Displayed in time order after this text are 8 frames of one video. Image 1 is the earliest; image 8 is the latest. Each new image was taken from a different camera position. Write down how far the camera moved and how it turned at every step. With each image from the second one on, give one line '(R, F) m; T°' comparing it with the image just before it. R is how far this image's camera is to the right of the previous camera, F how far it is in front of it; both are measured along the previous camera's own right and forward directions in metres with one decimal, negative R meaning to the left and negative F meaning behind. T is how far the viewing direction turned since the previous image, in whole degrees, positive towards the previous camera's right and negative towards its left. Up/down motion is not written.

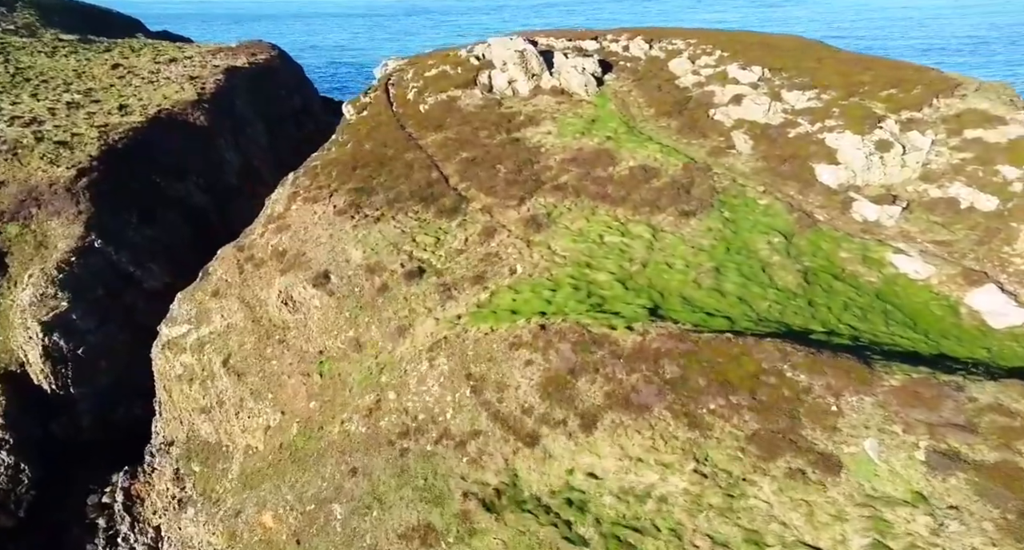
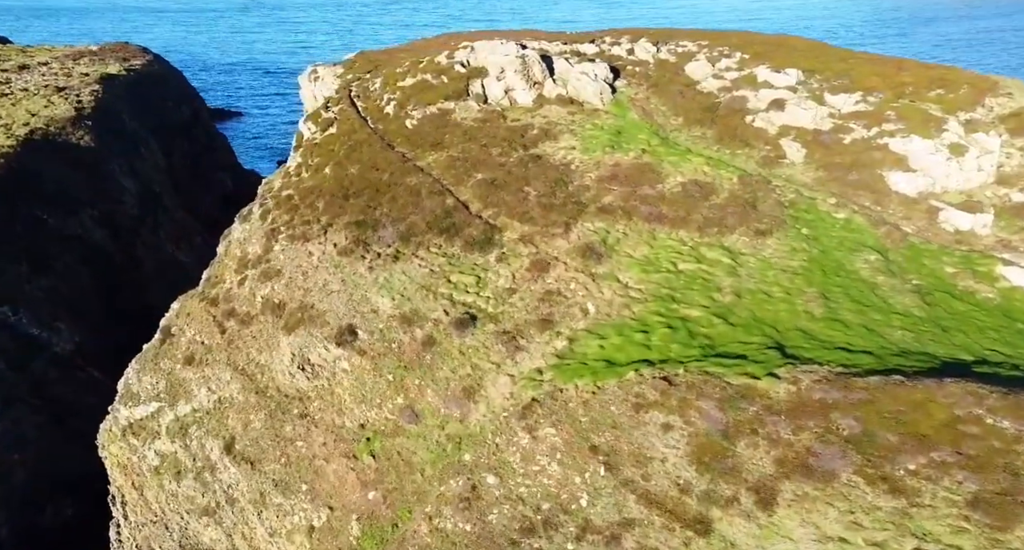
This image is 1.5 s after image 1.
(-6.7, +4.6) m; +9°
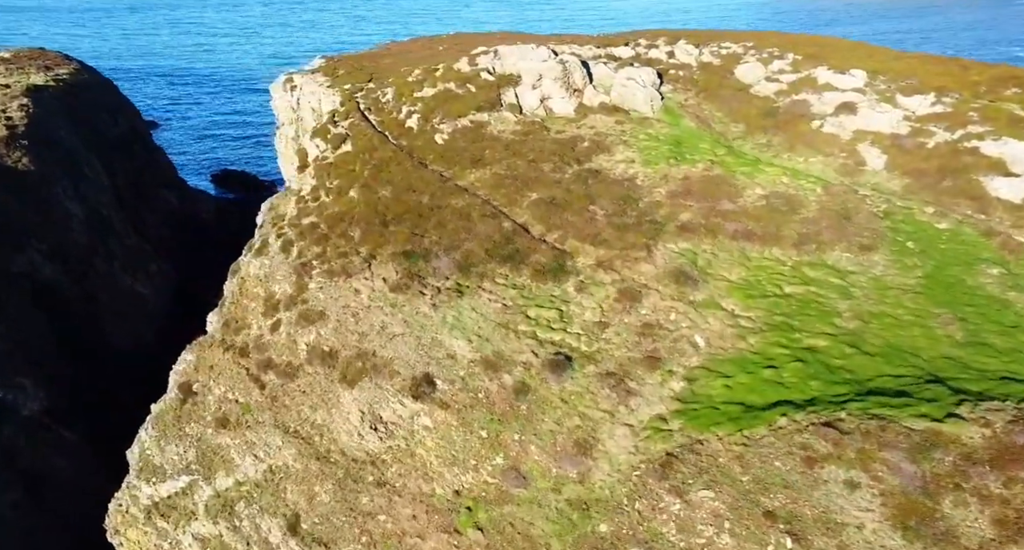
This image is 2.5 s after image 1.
(-5.4, +3.3) m; +5°
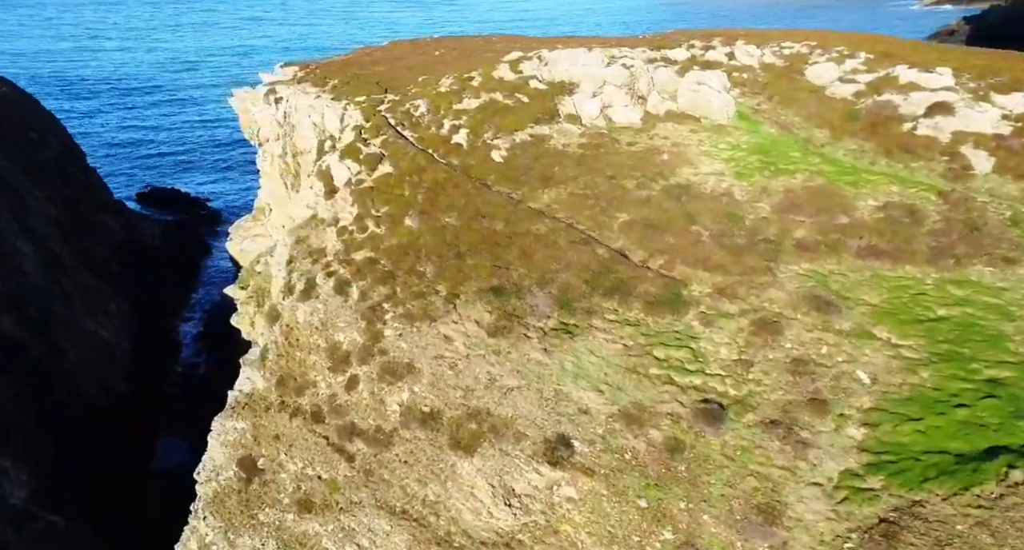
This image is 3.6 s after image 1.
(-6.0, +3.6) m; +5°
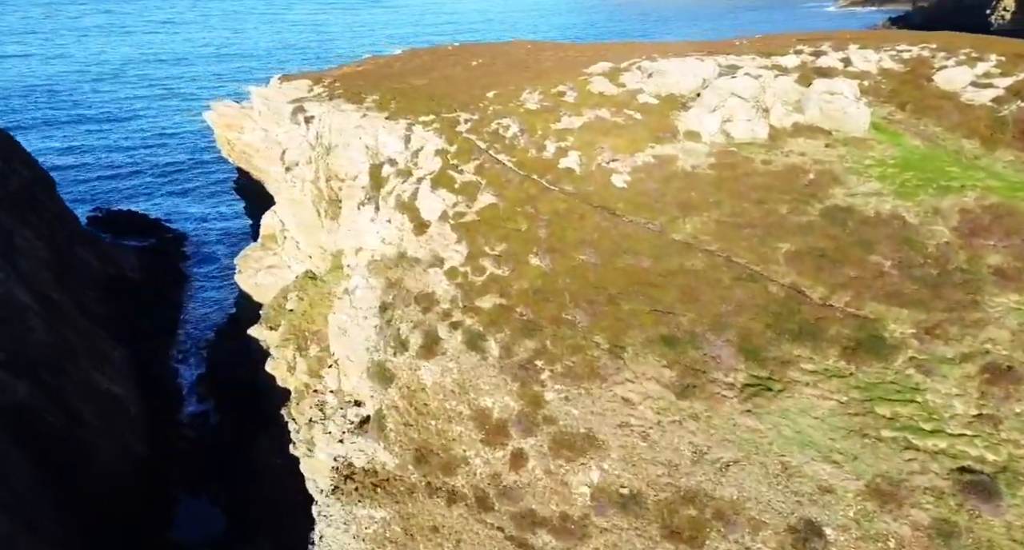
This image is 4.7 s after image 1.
(-6.8, +3.6) m; +3°
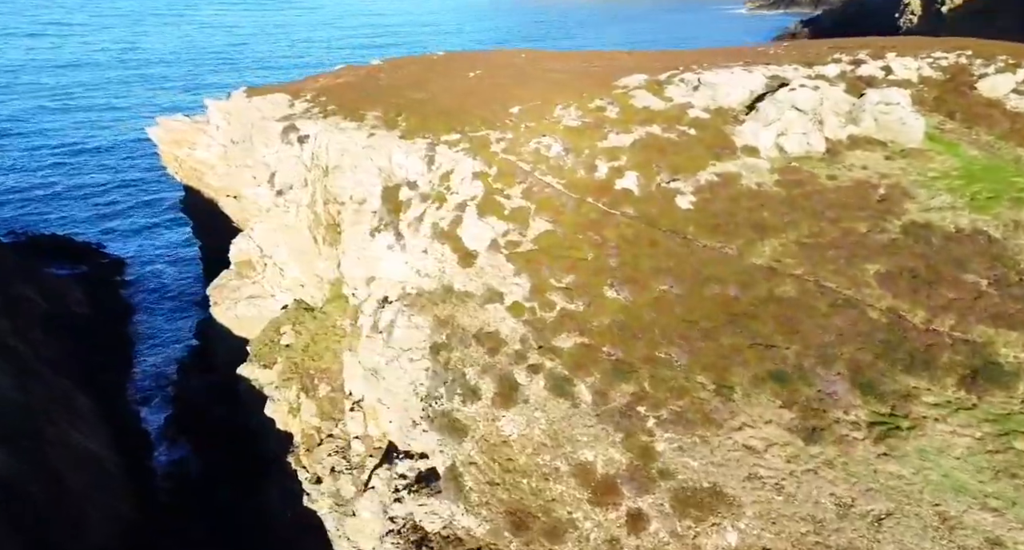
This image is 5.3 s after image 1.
(-4.5, +2.3) m; +5°
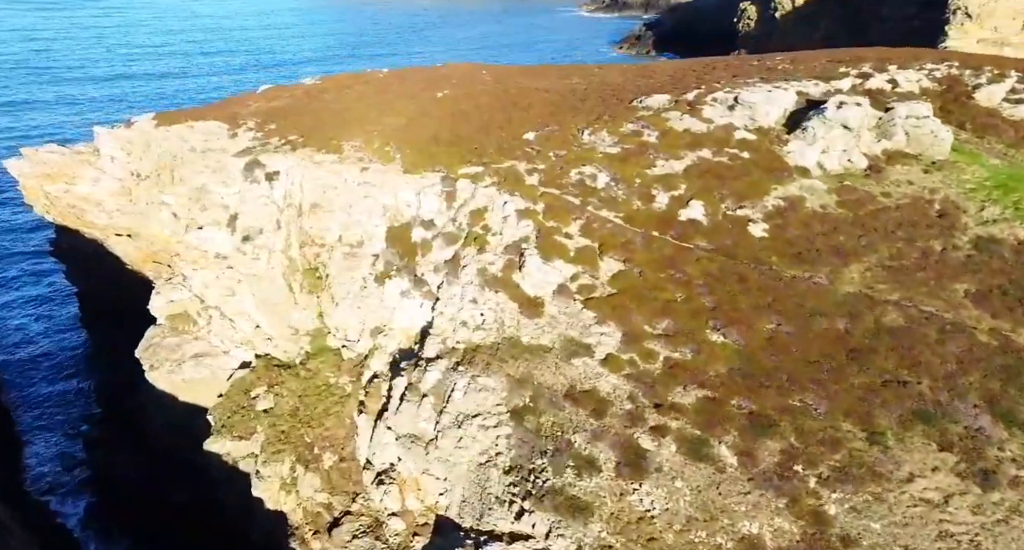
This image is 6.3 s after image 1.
(-6.8, +3.4) m; +10°
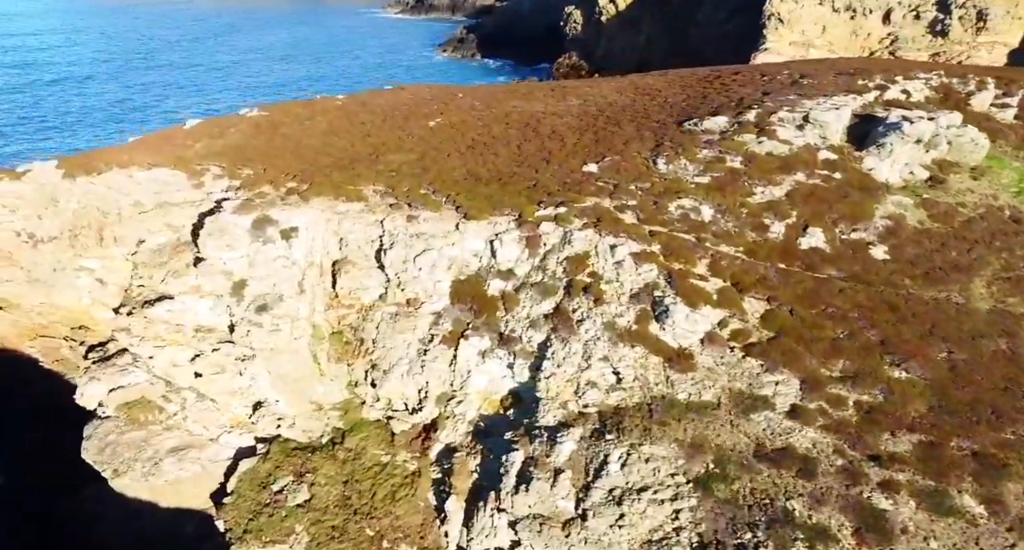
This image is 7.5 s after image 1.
(-9.3, +3.7) m; +12°
